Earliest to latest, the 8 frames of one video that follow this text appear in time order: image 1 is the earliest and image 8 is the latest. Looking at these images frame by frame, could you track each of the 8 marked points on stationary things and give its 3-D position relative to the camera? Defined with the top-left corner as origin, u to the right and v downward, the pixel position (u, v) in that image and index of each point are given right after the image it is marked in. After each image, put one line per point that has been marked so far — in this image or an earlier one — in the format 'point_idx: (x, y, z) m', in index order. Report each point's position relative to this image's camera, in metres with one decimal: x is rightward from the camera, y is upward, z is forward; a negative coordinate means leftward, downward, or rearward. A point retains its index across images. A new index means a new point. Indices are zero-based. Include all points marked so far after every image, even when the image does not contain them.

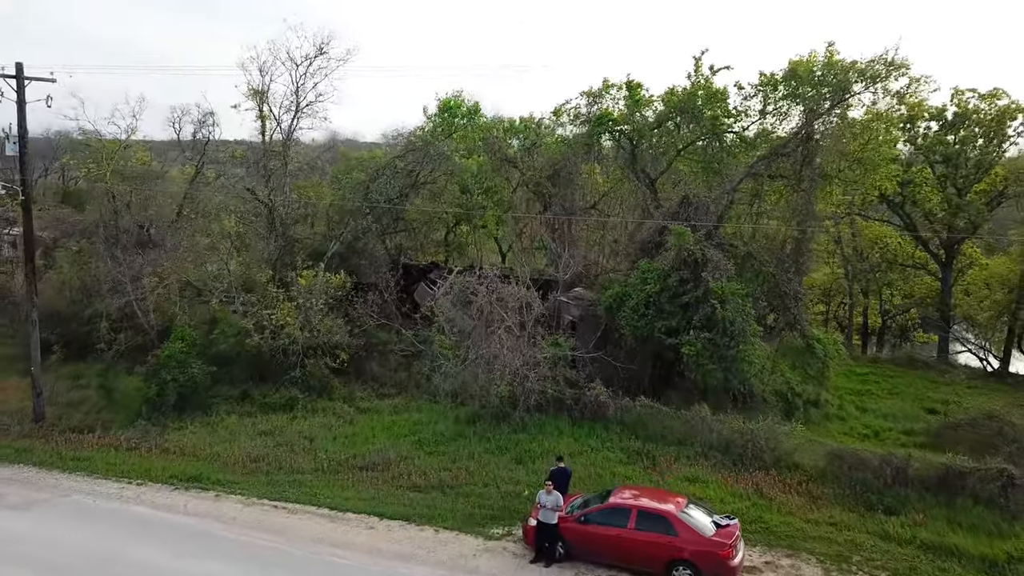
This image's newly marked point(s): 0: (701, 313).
0: (+4.0, -0.5, +17.7) m
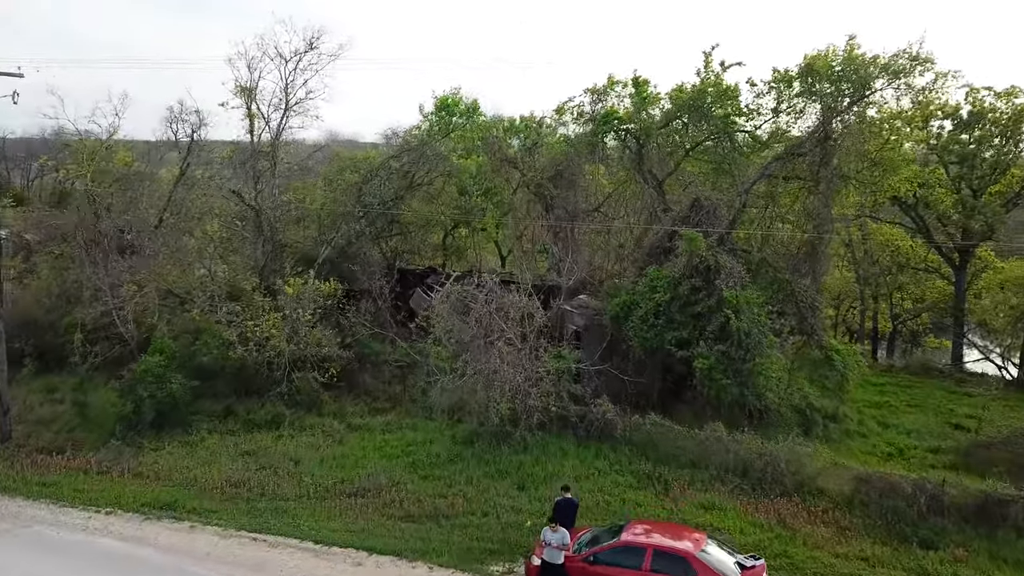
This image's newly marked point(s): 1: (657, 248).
0: (+4.0, -0.7, +16.7) m
1: (+3.3, +0.9, +18.9) m
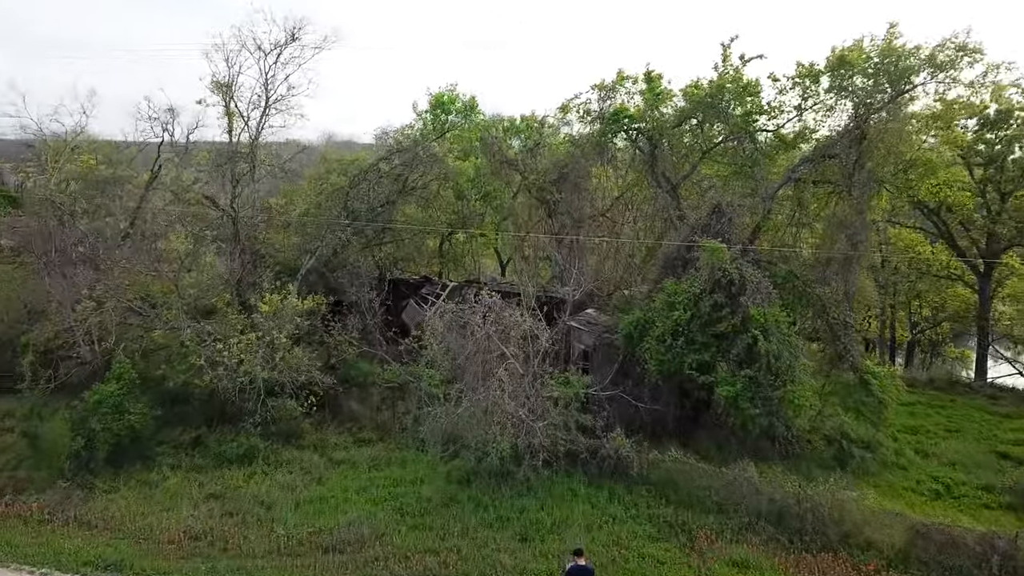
0: (+4.0, -1.0, +14.9) m
1: (+3.3, +0.6, +17.2) m
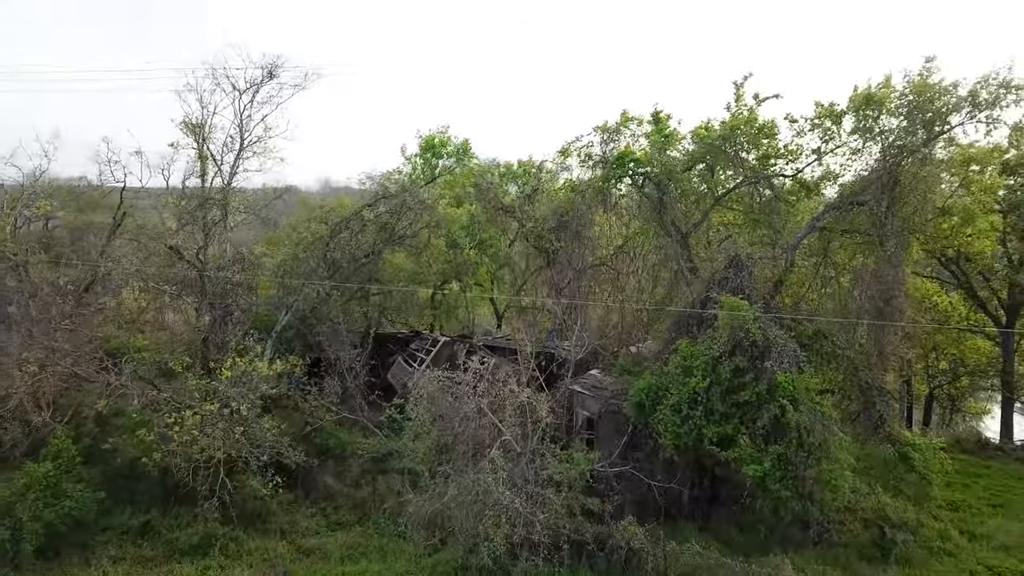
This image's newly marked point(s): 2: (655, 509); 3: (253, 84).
0: (+3.9, -2.0, +13.1) m
1: (+3.2, -0.5, +15.5) m
2: (+2.4, -3.7, +14.1) m
3: (-5.4, +4.2, +17.6) m
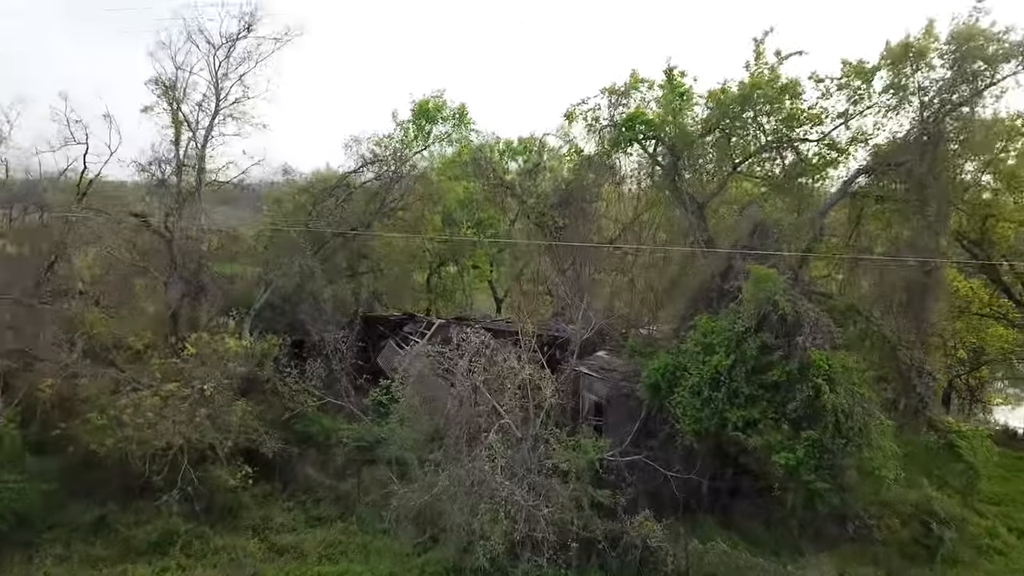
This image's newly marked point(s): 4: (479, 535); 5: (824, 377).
0: (+3.9, -1.5, +11.7) m
1: (+3.2, 0.0, +14.0) m
2: (+2.4, -3.2, +12.6) m
3: (-5.4, +4.7, +16.1) m
4: (-0.4, -3.0, +10.4) m
5: (+4.3, -1.2, +11.6) m
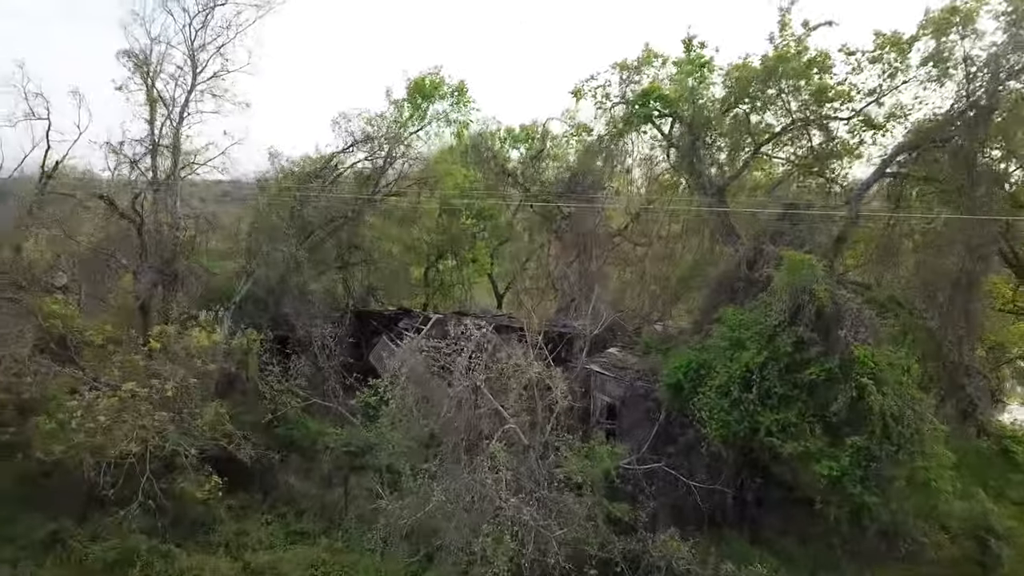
0: (+4.0, -1.3, +10.3) m
1: (+3.3, +0.1, +12.6) m
2: (+2.5, -3.1, +11.3) m
3: (-5.3, +4.9, +14.7) m
4: (-0.3, -2.9, +9.0) m
5: (+4.3, -1.1, +10.2) m
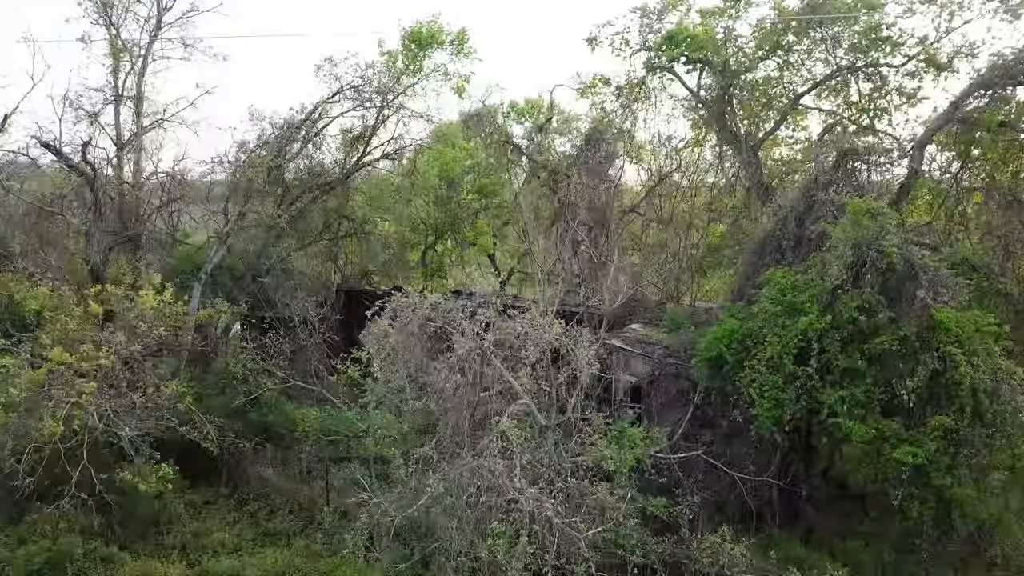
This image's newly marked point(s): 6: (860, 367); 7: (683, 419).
0: (+4.1, -0.8, +8.6) m
1: (+3.4, +0.6, +10.9) m
2: (+2.6, -2.6, +9.5) m
3: (-5.2, +5.4, +13.0) m
4: (-0.2, -2.4, +7.3) m
5: (+4.5, -0.6, +8.5) m
6: (+3.6, -0.8, +8.9) m
7: (+2.1, -1.5, +10.2) m
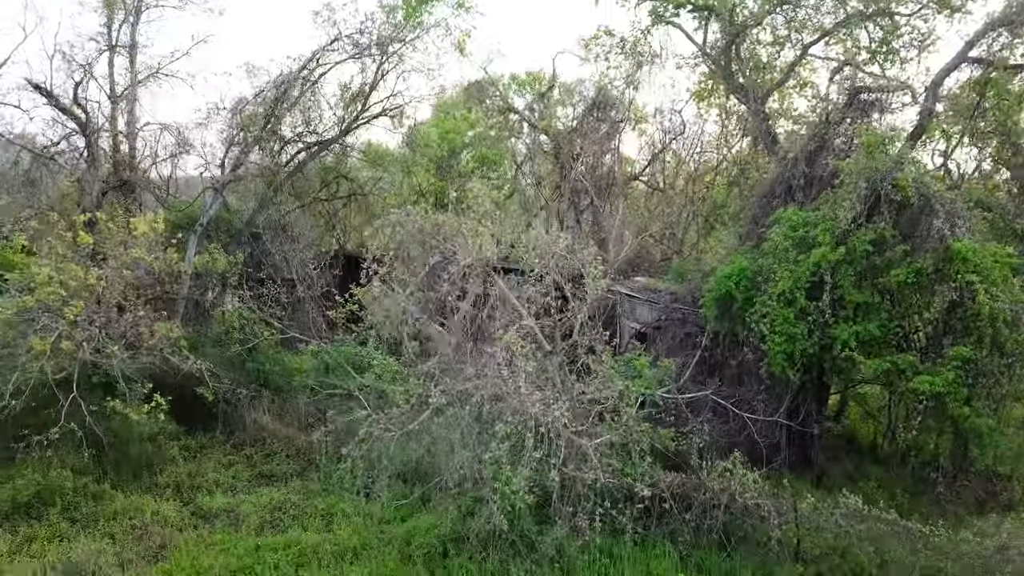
0: (+4.2, -0.1, +8.3) m
1: (+3.4, +1.3, +10.6) m
2: (+2.6, -1.9, +9.3) m
3: (-5.1, +6.1, +12.7) m
4: (-0.2, -1.7, +7.0) m
5: (+4.5, +0.1, +8.2) m
6: (+3.7, -0.1, +8.6) m
7: (+2.1, -0.8, +9.9) m
